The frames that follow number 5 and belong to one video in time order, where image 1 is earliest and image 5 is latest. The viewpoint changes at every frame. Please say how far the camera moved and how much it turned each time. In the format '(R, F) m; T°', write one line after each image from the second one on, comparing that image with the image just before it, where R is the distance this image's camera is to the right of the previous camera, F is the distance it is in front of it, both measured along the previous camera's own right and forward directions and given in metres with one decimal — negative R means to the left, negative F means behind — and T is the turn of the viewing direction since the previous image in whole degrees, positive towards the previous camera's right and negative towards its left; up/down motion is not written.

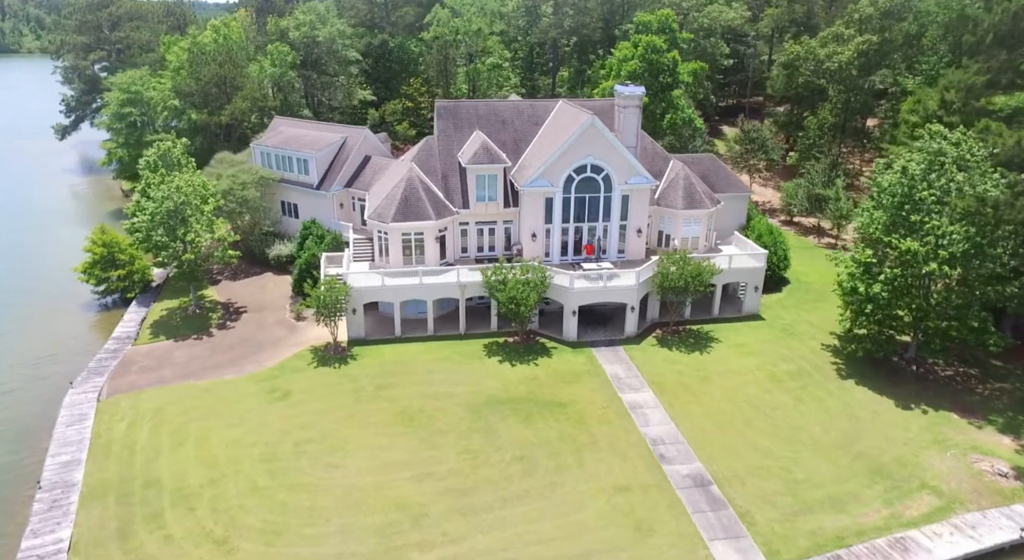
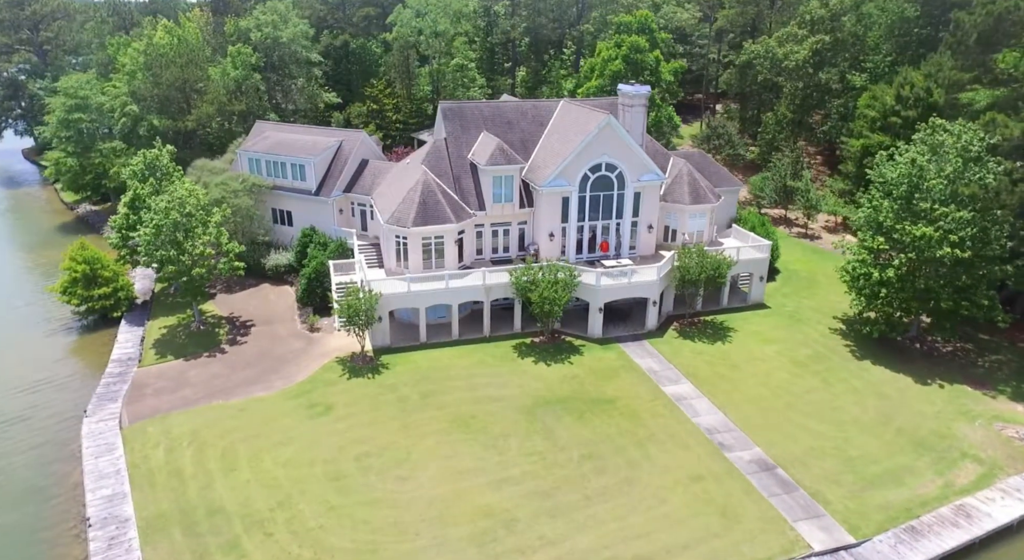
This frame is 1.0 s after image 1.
(-6.1, +0.4) m; +7°
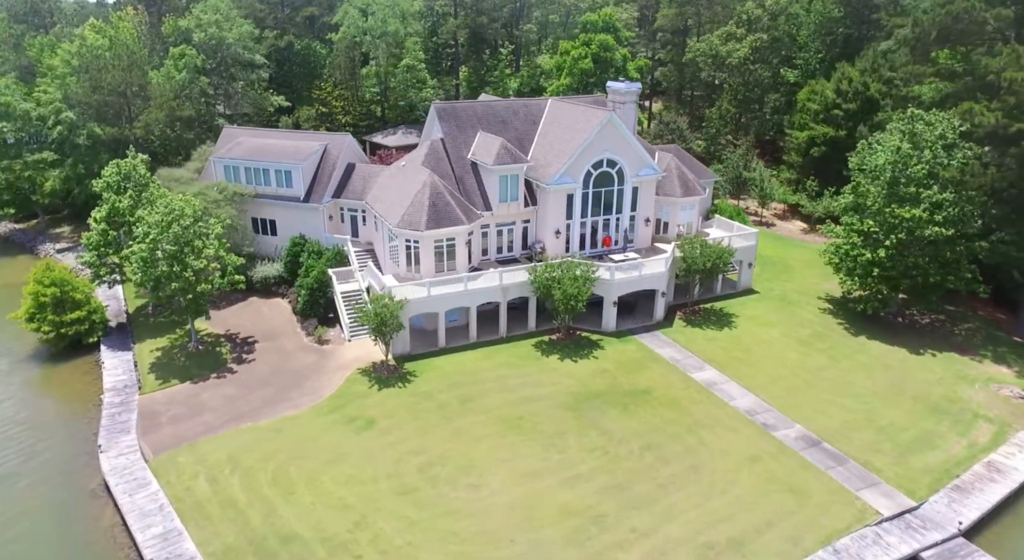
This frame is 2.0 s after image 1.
(-6.4, +0.6) m; +8°
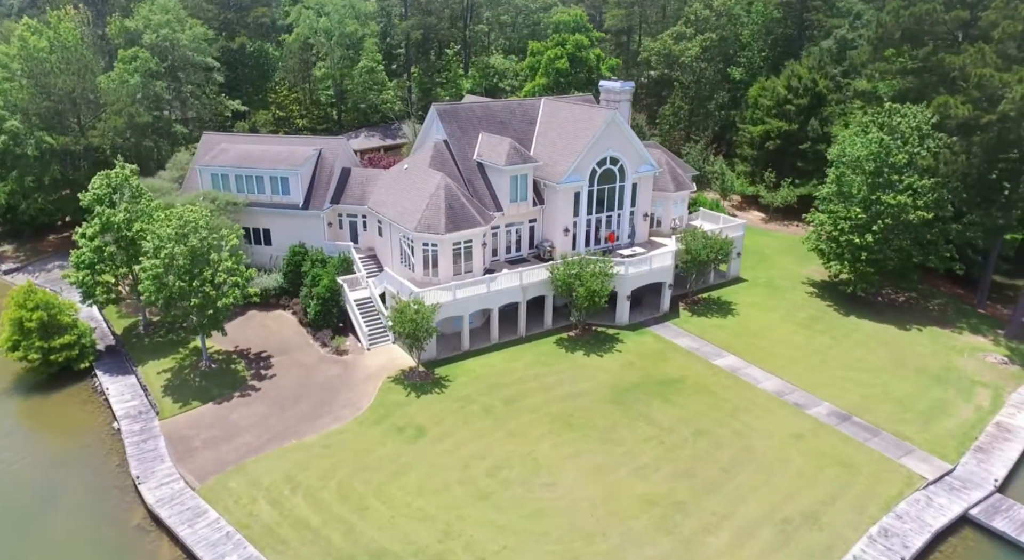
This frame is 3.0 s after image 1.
(-6.0, +0.2) m; +7°
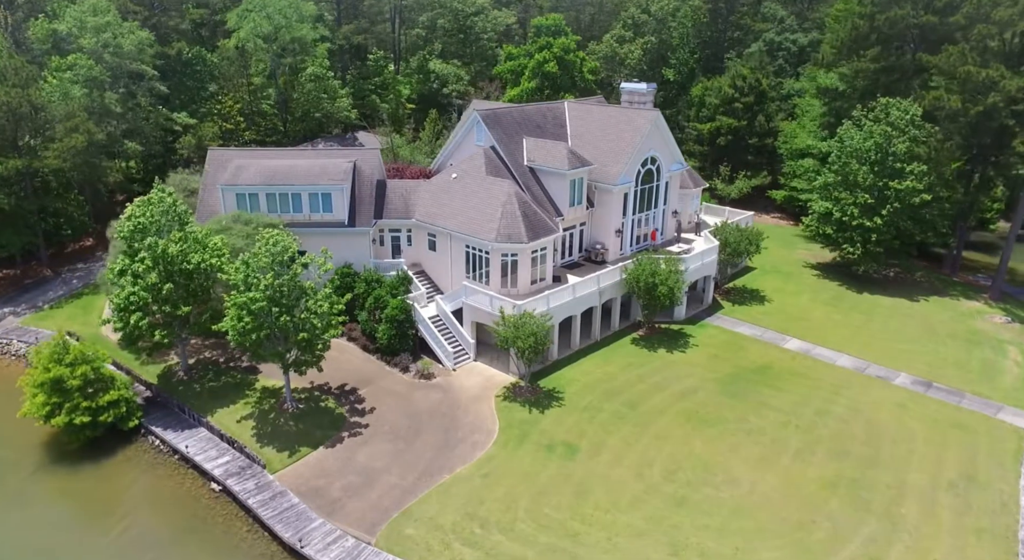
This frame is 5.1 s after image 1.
(-12.5, +2.2) m; +12°
